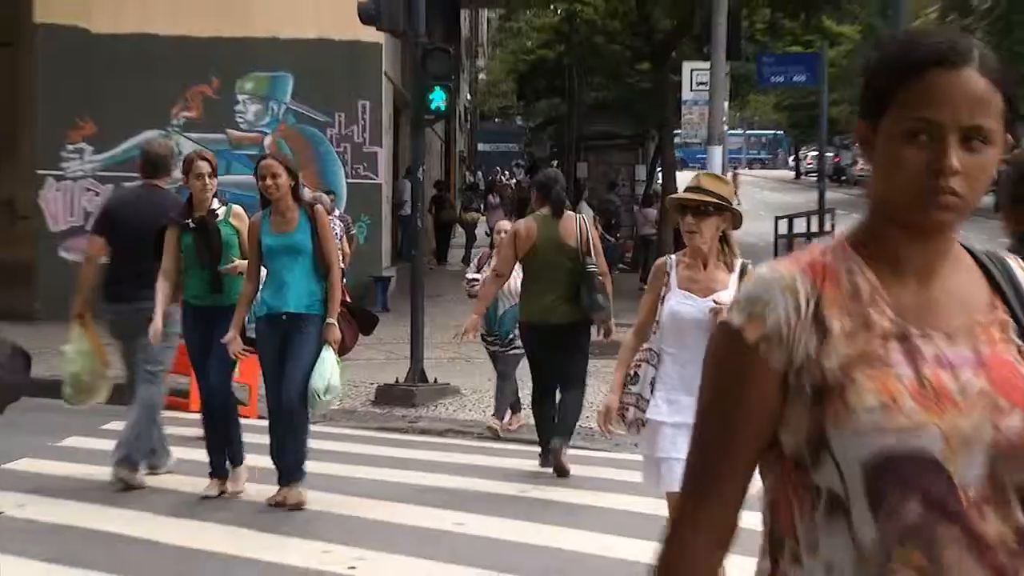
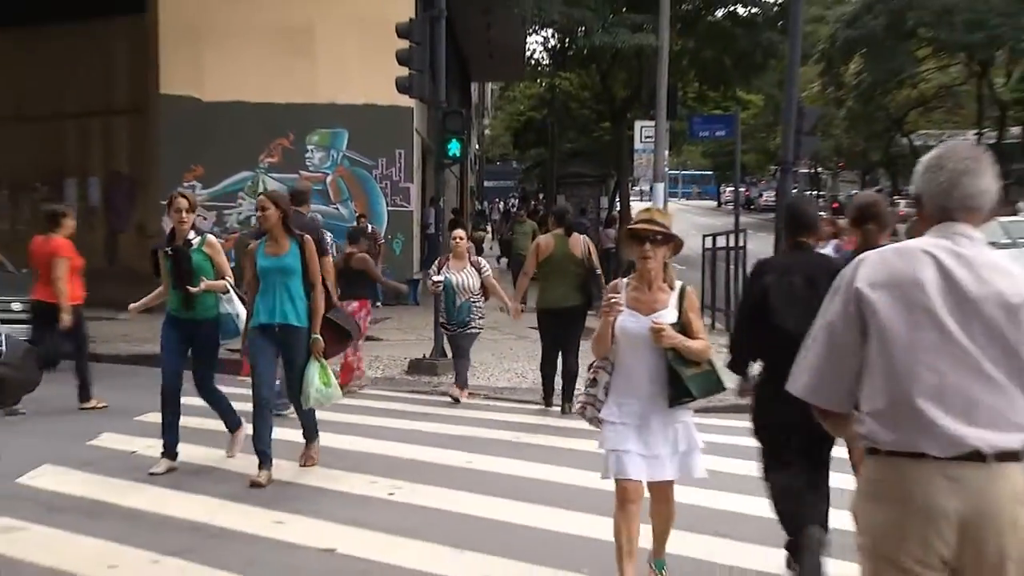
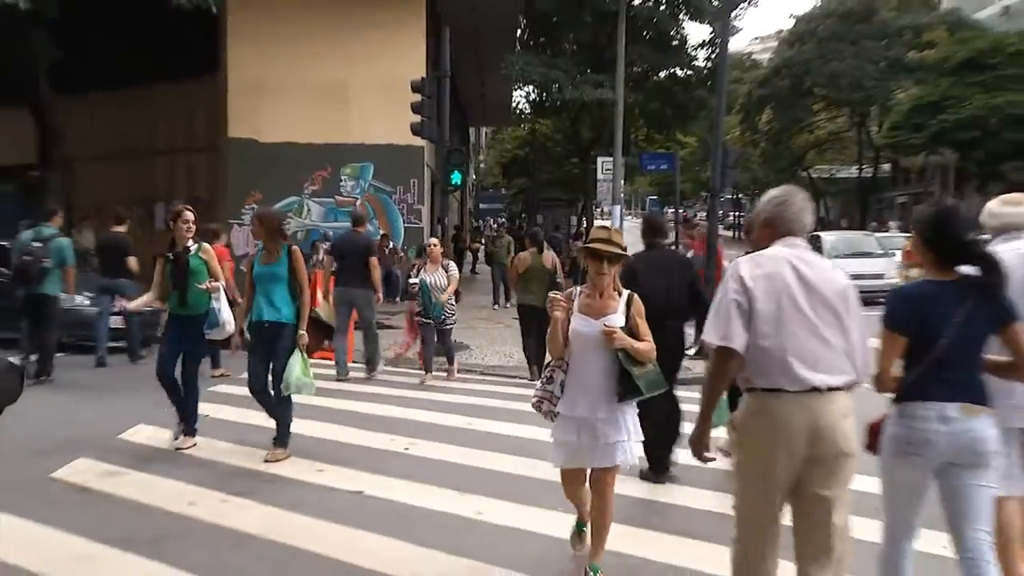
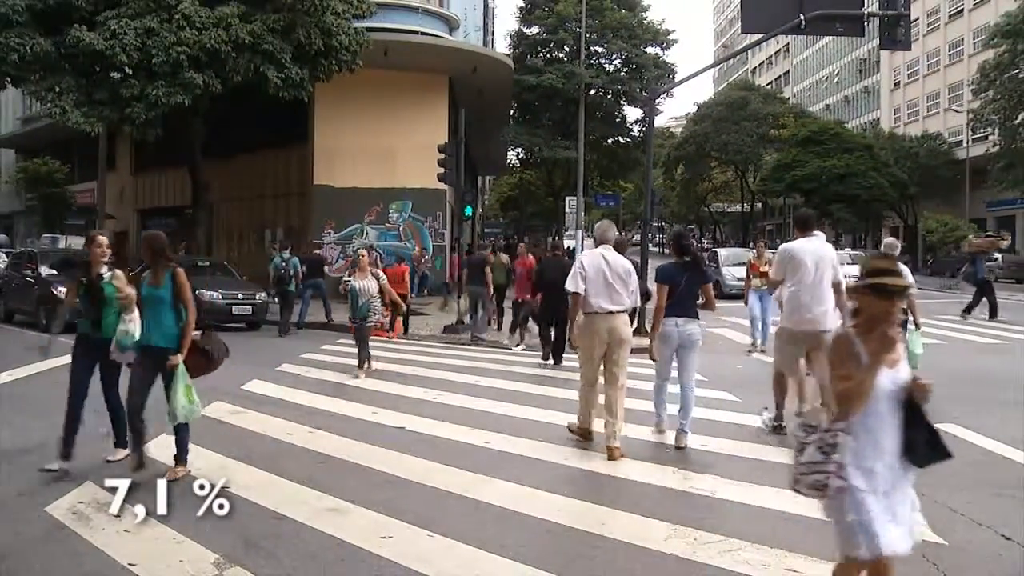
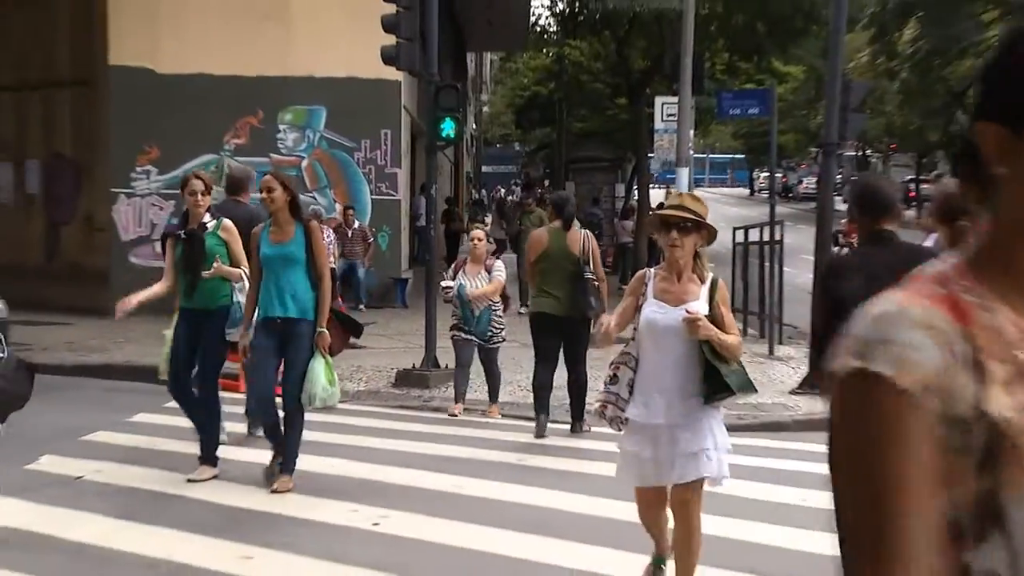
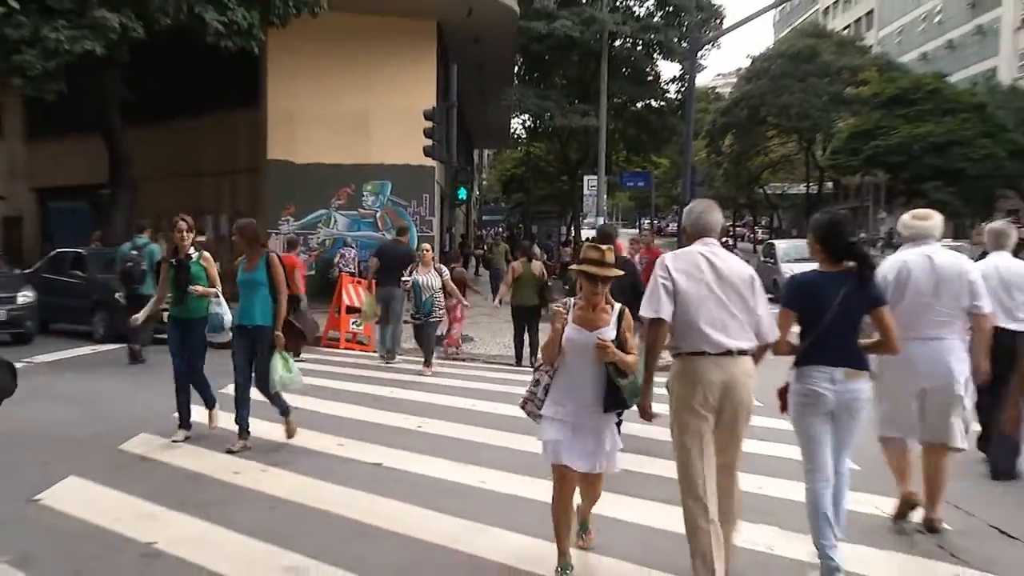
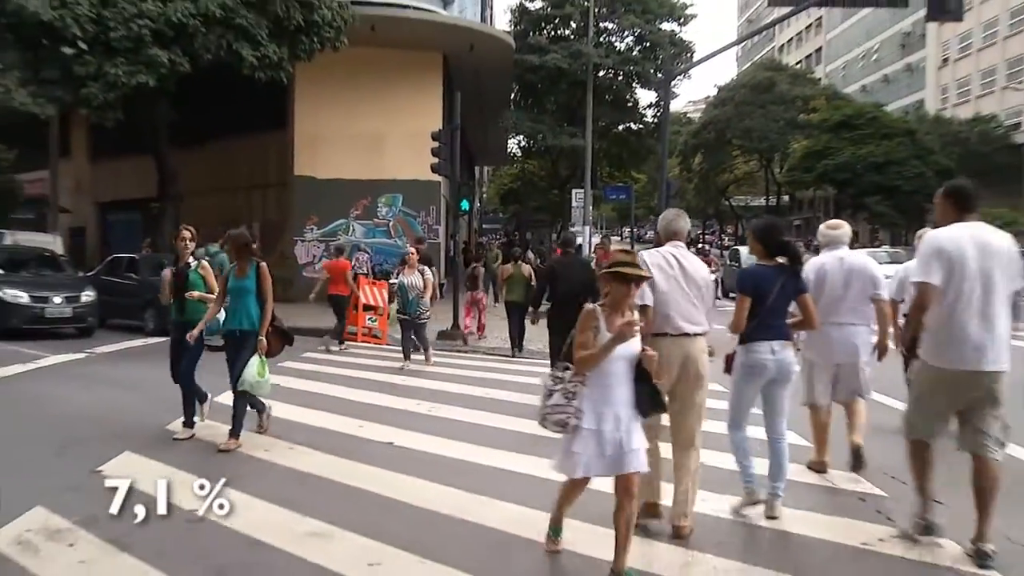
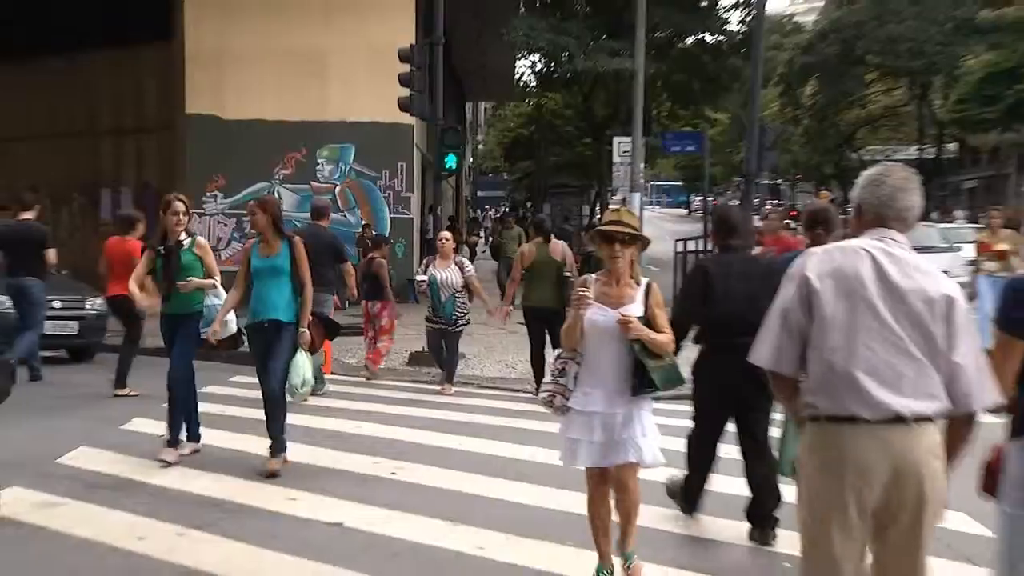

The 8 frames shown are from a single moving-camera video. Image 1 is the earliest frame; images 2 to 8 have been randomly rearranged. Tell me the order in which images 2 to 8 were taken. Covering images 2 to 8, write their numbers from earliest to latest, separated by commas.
5, 2, 8, 3, 6, 7, 4
